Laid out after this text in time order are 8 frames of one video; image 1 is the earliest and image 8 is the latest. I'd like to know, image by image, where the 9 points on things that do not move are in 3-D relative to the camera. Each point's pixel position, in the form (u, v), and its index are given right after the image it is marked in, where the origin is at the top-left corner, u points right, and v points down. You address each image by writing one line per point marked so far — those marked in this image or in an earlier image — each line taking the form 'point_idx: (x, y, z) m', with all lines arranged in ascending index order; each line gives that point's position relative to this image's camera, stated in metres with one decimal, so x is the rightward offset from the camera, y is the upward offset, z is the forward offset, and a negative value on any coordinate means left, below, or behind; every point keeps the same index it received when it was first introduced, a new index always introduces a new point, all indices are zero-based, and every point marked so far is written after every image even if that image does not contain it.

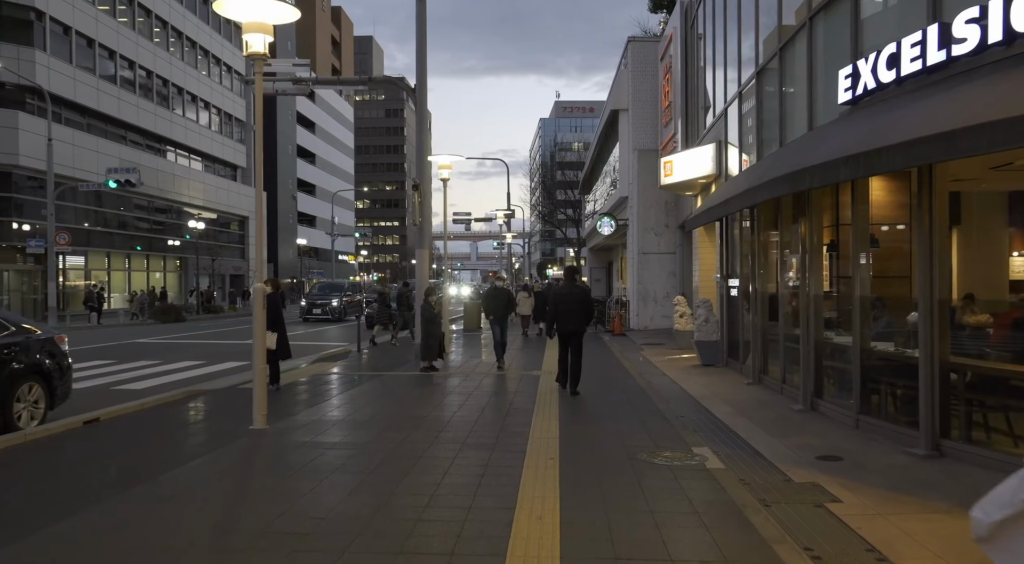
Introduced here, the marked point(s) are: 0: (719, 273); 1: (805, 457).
0: (+3.9, +0.2, +14.5) m
1: (+2.7, -1.6, +7.0) m
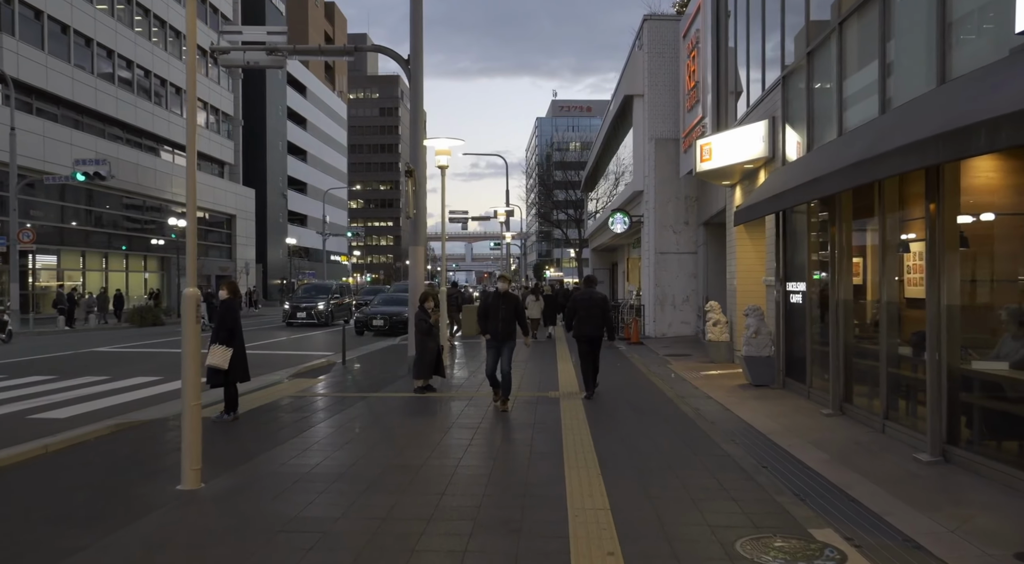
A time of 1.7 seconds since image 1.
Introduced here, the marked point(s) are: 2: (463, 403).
0: (+4.1, +0.1, +12.1) m
1: (+2.9, -1.6, +4.6) m
2: (-0.7, -1.8, +11.3) m
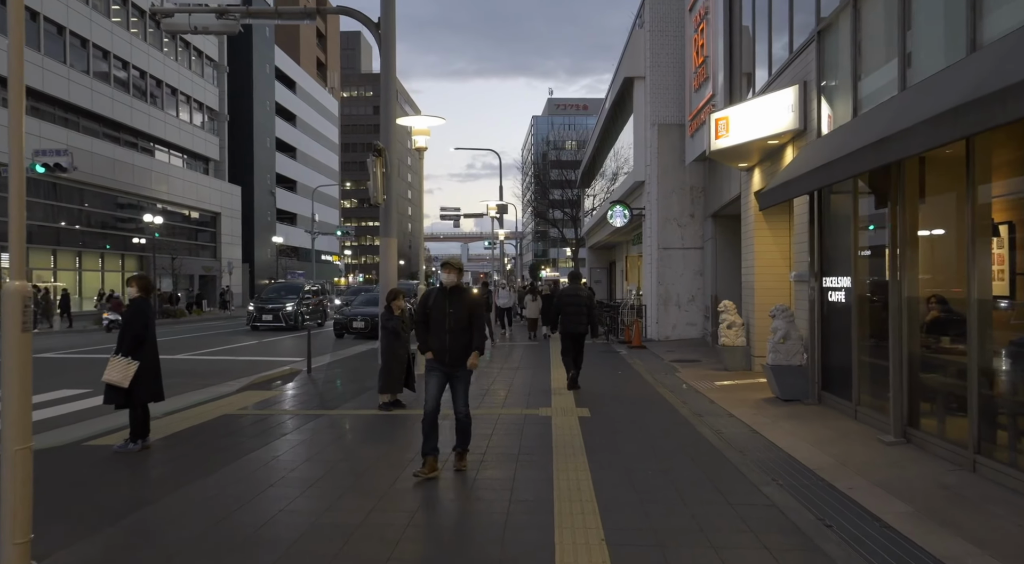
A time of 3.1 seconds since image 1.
0: (+3.9, +0.2, +10.3) m
1: (+2.7, -1.6, +2.7) m
2: (-0.9, -1.7, +9.4) m
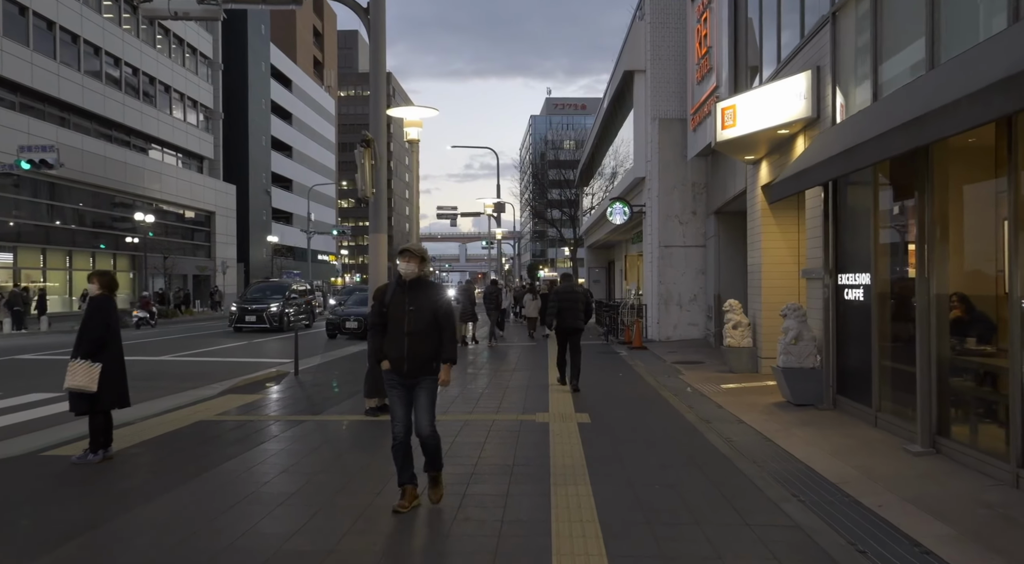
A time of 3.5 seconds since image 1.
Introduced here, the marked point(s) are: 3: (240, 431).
0: (+3.8, +0.2, +9.7) m
1: (+2.7, -1.5, +2.2) m
2: (-1.0, -1.7, +8.8) m
3: (-3.2, -1.8, +9.1) m
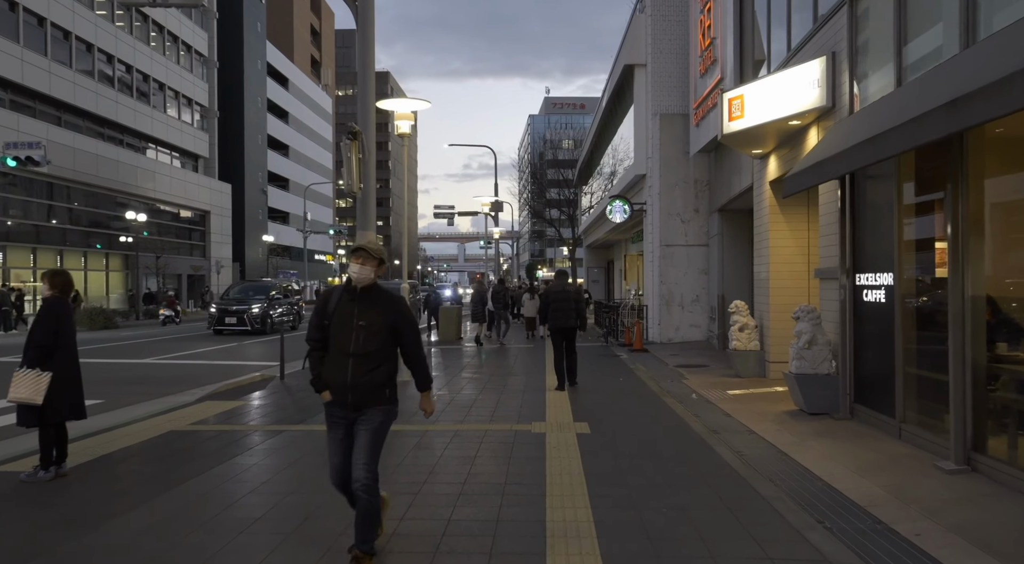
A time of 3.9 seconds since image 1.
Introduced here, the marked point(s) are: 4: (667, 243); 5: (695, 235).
0: (+3.8, +0.2, +9.1) m
1: (+2.6, -1.5, +1.5) m
2: (-1.1, -1.7, +8.2) m
3: (-3.3, -1.8, +8.5) m
4: (+4.0, +1.0, +19.7) m
5: (+4.7, +1.2, +19.8) m
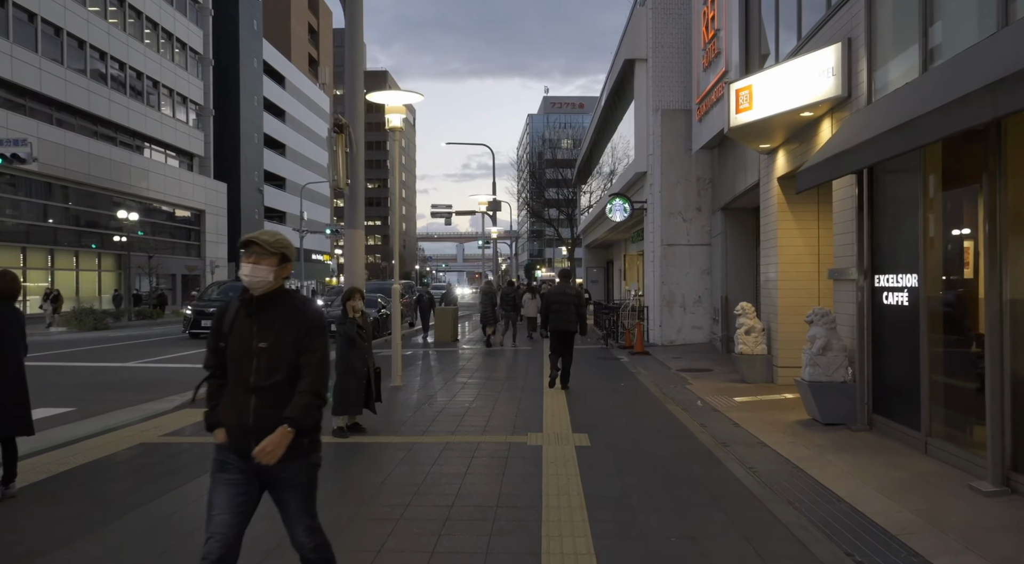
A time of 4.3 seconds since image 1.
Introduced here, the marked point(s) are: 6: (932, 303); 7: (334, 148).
0: (+3.7, +0.2, +8.5) m
1: (+2.6, -1.6, +1.0) m
2: (-1.1, -1.7, +7.6) m
3: (-3.3, -1.8, +7.9) m
4: (+3.9, +1.0, +19.2) m
5: (+4.6, +1.2, +19.2) m
6: (+3.7, -0.2, +6.7) m
7: (-2.4, +1.8, +10.4) m
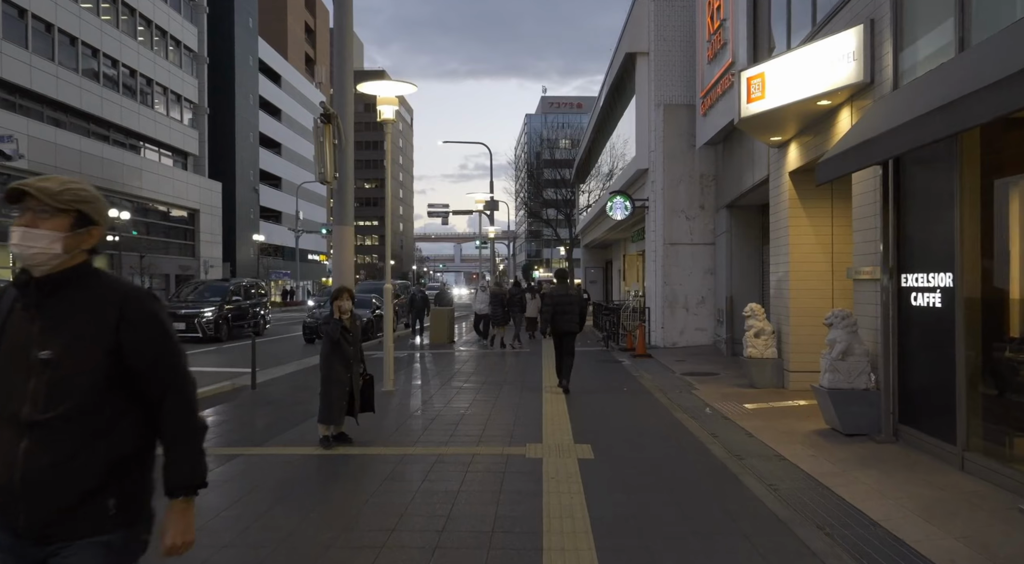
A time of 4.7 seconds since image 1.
0: (+3.7, +0.2, +7.9) m
1: (+2.6, -1.5, +0.4) m
2: (-1.1, -1.7, +7.0) m
3: (-3.4, -1.8, +7.4) m
4: (+3.8, +1.0, +18.6) m
5: (+4.6, +1.2, +18.6) m
6: (+3.7, -0.2, +6.2) m
7: (-2.4, +1.8, +9.8) m
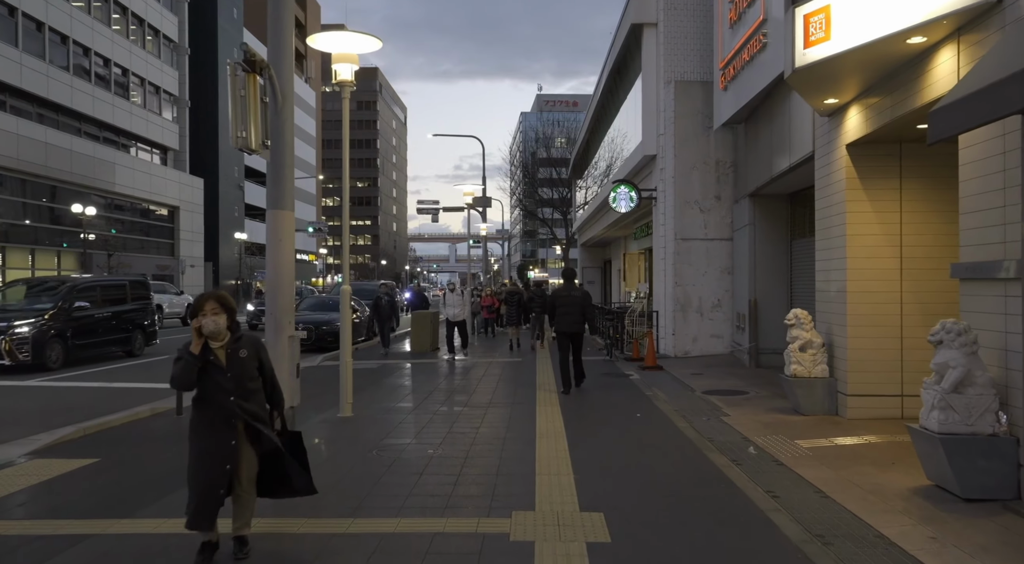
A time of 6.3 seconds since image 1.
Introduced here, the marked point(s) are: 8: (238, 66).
0: (+3.5, +0.2, +5.7) m
1: (+2.5, -1.5, -1.9) m
2: (-1.3, -1.7, +4.7) m
3: (-3.5, -1.8, +5.0) m
4: (+3.6, +1.0, +16.3) m
5: (+4.4, +1.2, +16.4) m
6: (+3.5, -0.2, +3.9) m
7: (-2.6, +1.8, +7.5) m
8: (-2.6, +2.0, +7.4) m
